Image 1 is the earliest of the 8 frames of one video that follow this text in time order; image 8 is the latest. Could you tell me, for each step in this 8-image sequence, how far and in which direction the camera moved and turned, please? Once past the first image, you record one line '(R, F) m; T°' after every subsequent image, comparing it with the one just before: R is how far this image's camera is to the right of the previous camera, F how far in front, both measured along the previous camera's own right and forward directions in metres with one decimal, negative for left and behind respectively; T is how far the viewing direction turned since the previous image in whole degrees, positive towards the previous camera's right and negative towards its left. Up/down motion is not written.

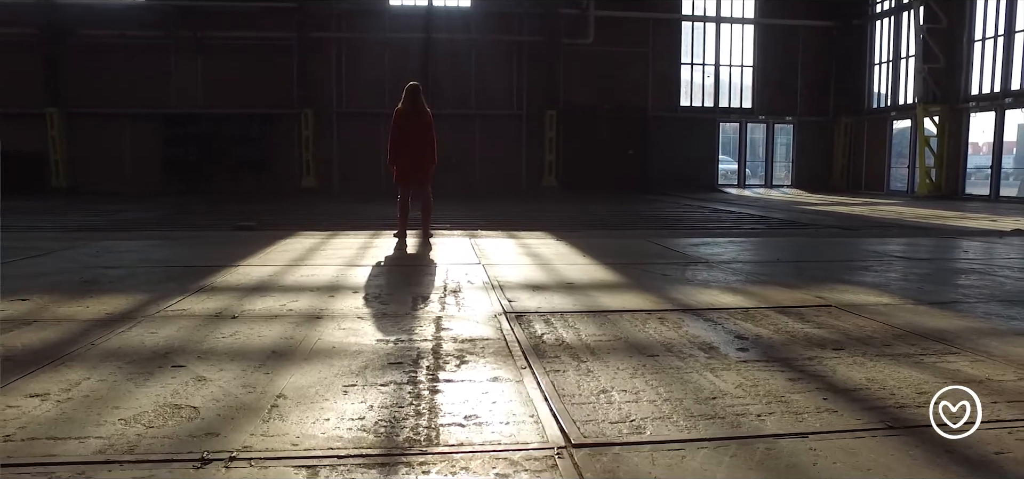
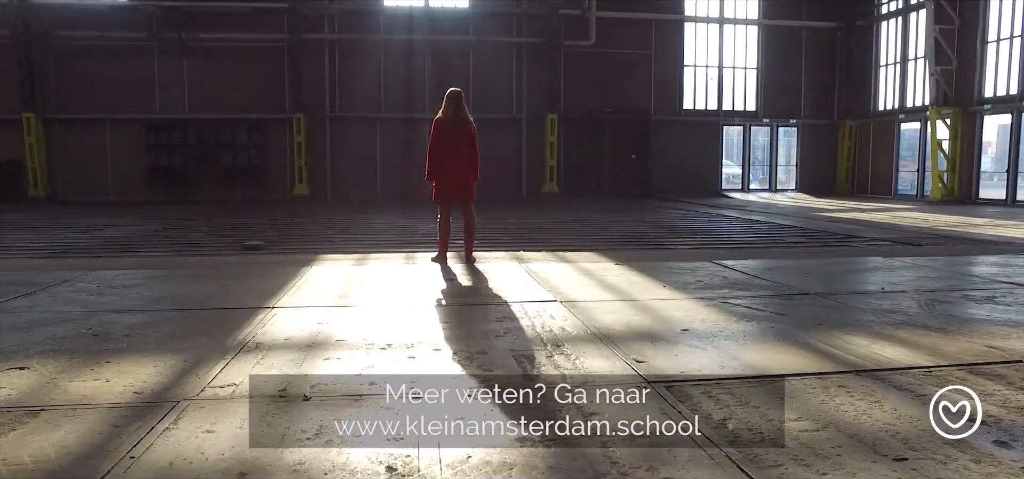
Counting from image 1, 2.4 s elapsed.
(-0.5, +0.6) m; +2°
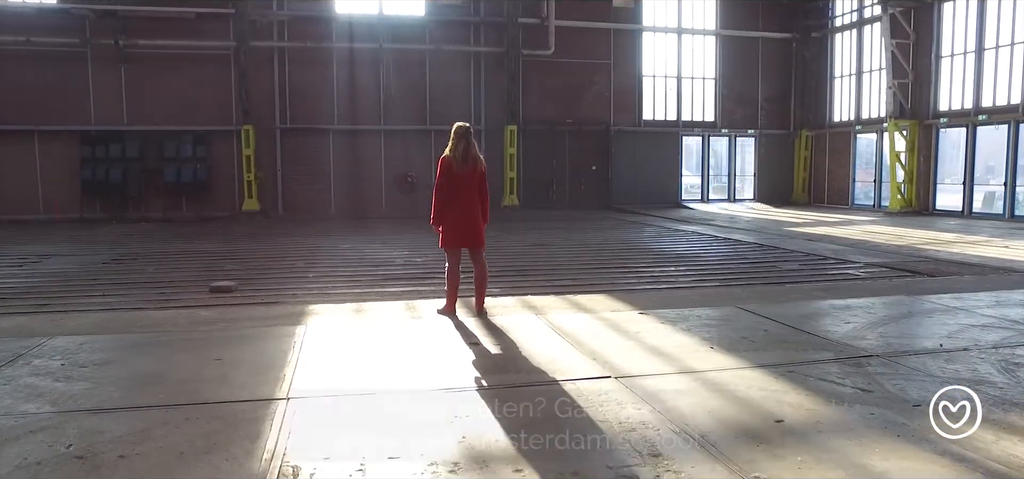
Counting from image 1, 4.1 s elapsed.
(-0.5, +0.5) m; +4°
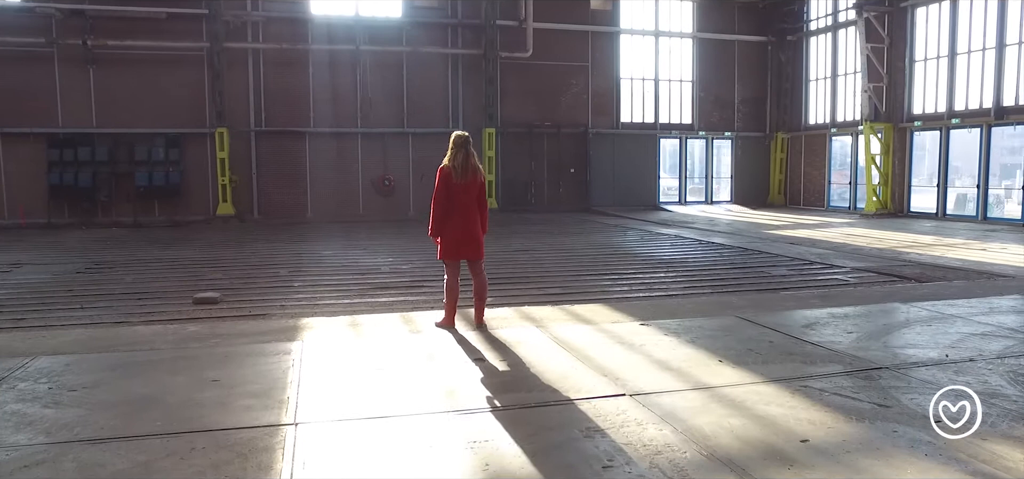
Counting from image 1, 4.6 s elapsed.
(-0.2, +0.1) m; +2°
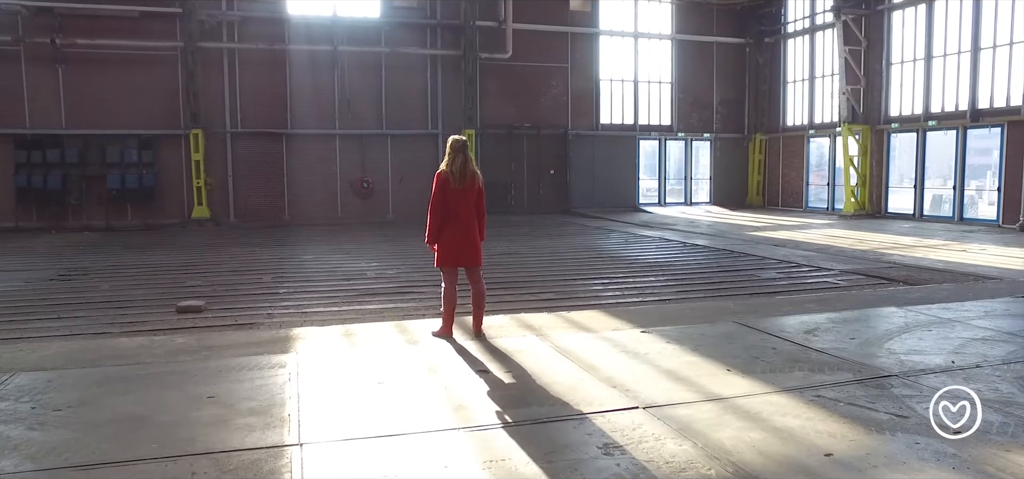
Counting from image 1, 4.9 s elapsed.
(-0.1, +0.1) m; +2°
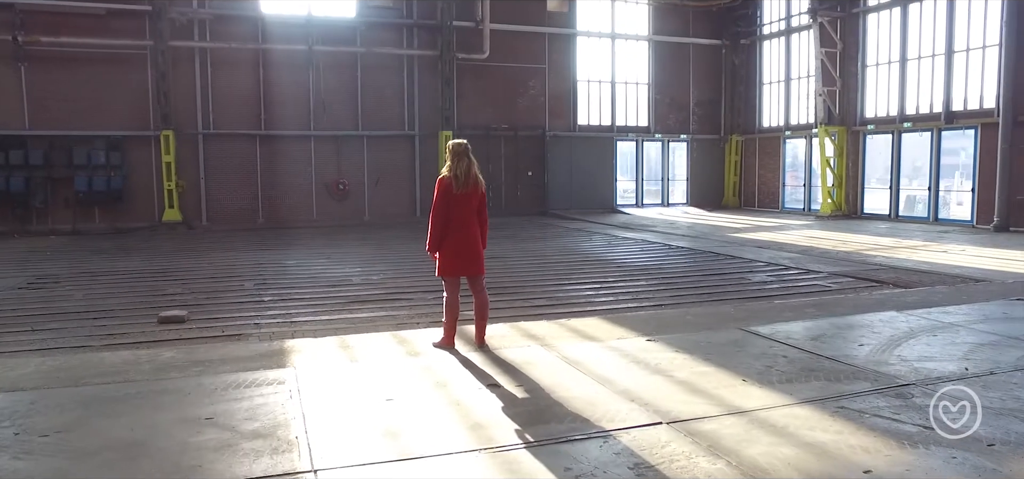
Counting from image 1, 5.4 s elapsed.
(-0.2, +0.1) m; +2°
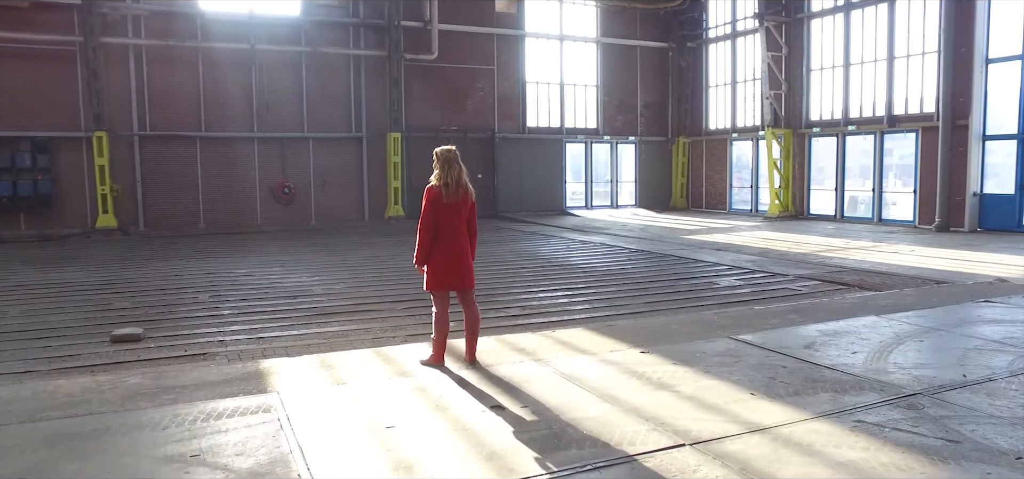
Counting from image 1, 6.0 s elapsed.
(-0.3, +0.2) m; +5°
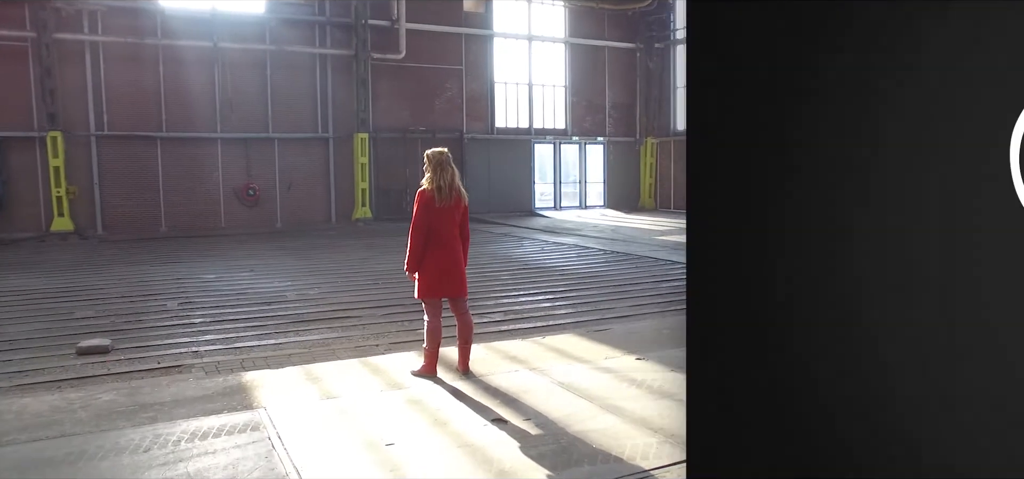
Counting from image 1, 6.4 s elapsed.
(-0.2, +0.1) m; +3°
